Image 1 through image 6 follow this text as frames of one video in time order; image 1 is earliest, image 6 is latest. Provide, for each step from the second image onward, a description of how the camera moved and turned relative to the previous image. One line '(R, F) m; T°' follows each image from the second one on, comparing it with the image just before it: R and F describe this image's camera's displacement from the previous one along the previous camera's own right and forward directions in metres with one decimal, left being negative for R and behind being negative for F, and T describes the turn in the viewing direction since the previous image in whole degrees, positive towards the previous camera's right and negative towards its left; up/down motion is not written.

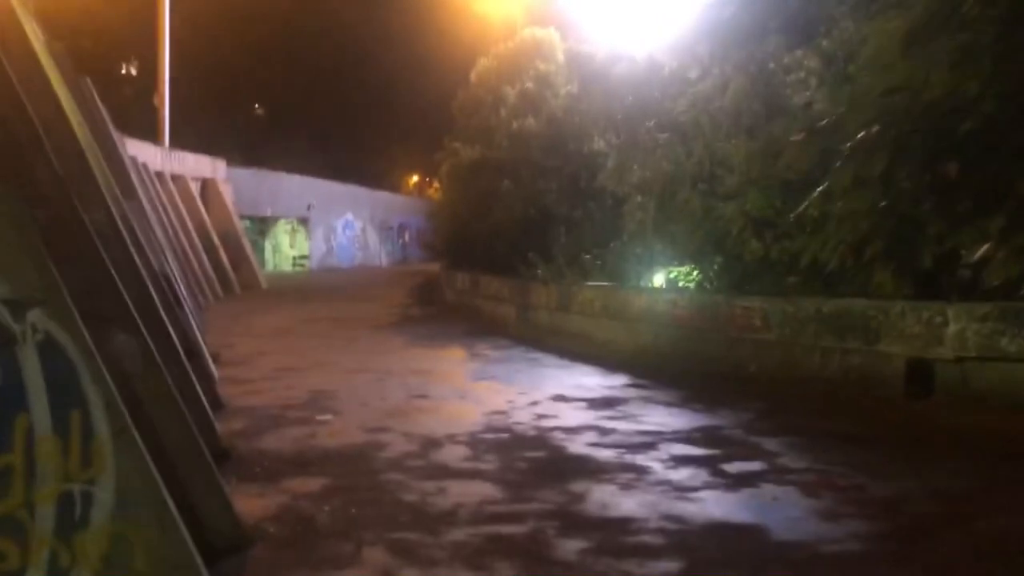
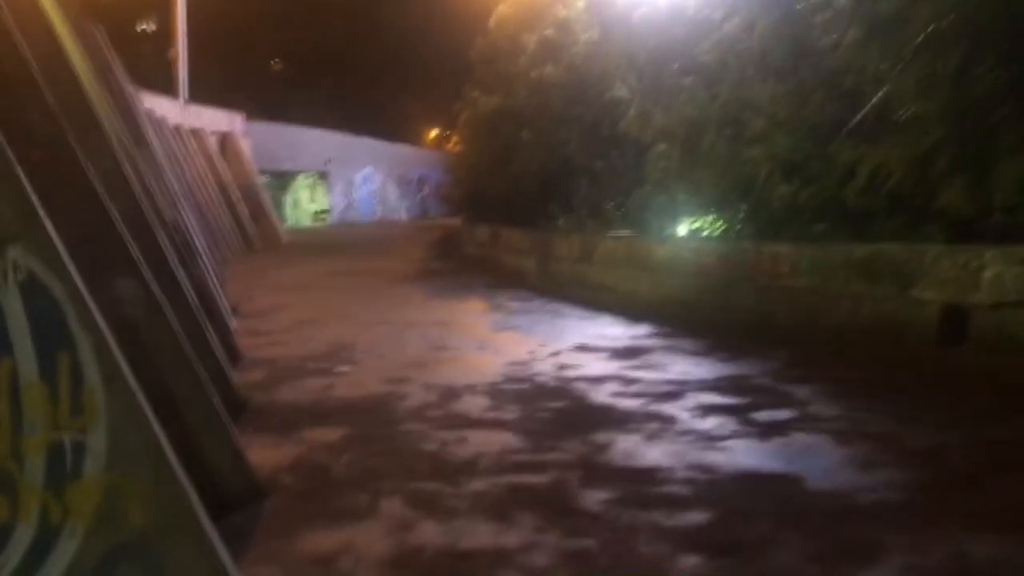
(0.0, +0.2) m; -1°
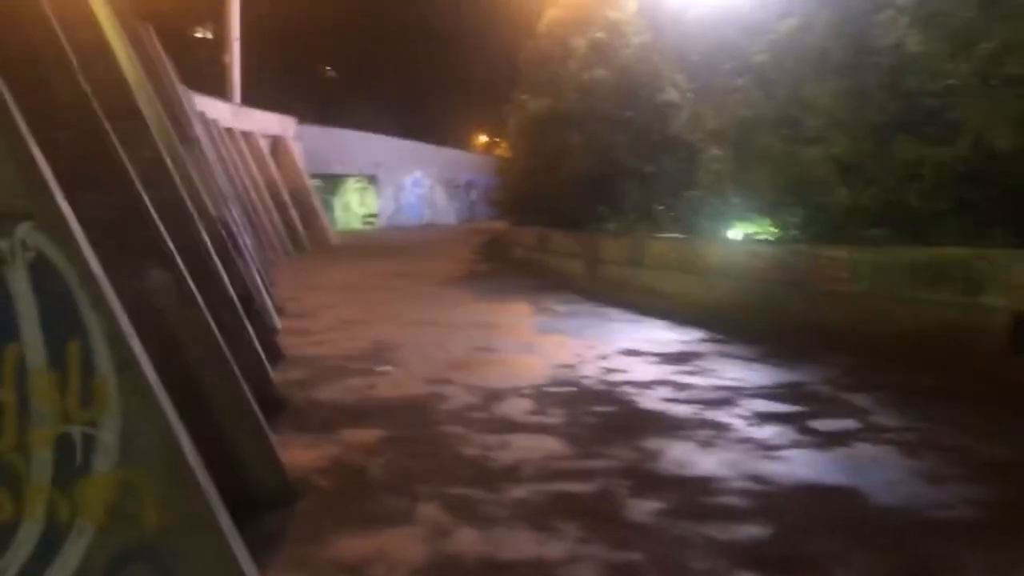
(0.0, +0.2) m; -3°
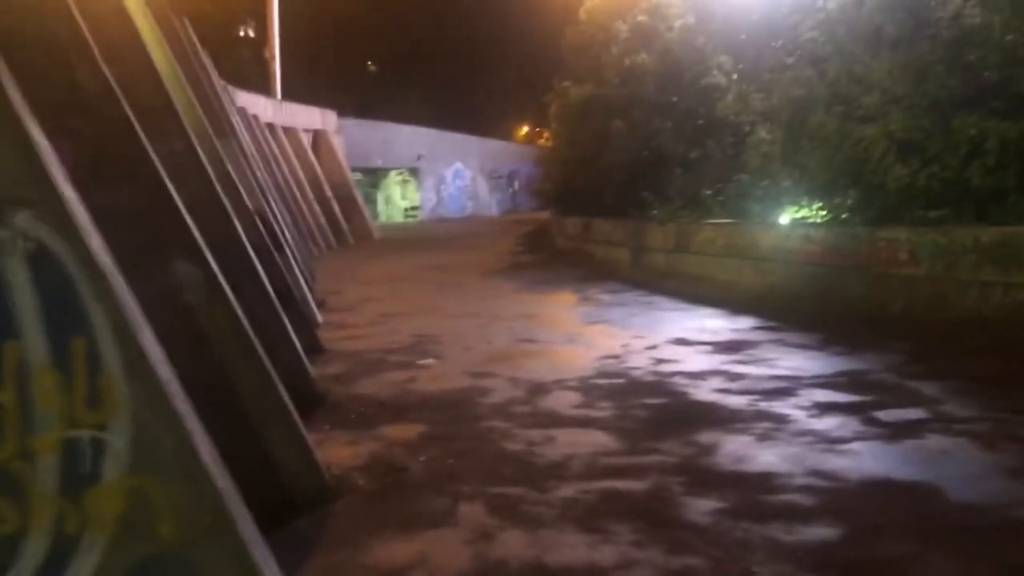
(0.0, +0.2) m; -3°
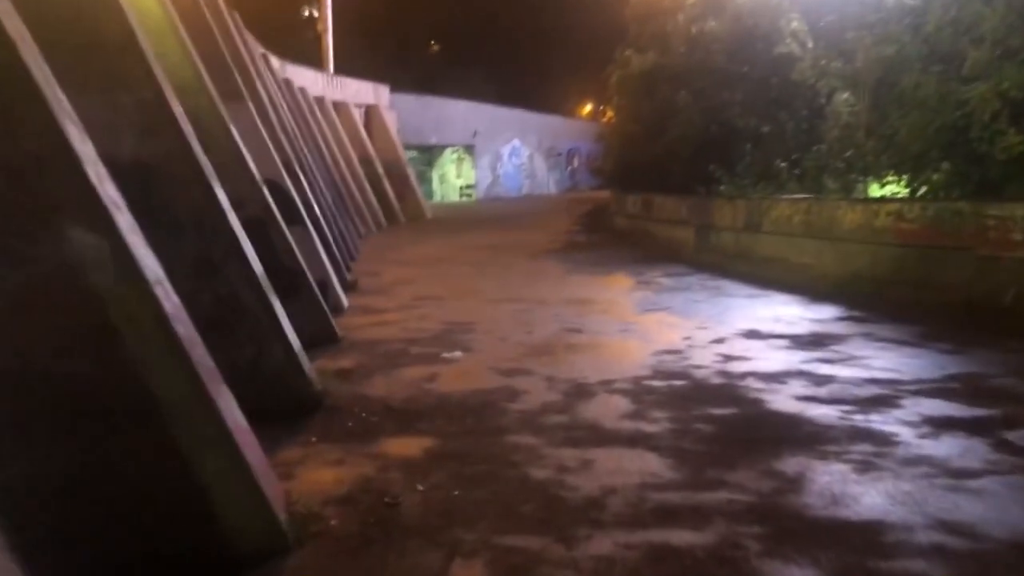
(+0.1, +1.0) m; -4°
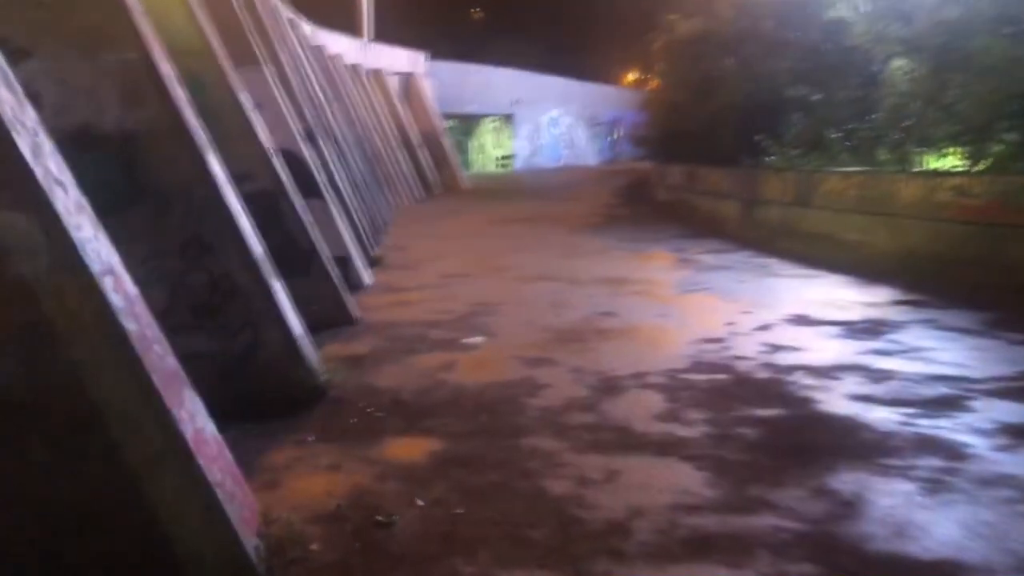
(+0.1, +0.5) m; -3°
